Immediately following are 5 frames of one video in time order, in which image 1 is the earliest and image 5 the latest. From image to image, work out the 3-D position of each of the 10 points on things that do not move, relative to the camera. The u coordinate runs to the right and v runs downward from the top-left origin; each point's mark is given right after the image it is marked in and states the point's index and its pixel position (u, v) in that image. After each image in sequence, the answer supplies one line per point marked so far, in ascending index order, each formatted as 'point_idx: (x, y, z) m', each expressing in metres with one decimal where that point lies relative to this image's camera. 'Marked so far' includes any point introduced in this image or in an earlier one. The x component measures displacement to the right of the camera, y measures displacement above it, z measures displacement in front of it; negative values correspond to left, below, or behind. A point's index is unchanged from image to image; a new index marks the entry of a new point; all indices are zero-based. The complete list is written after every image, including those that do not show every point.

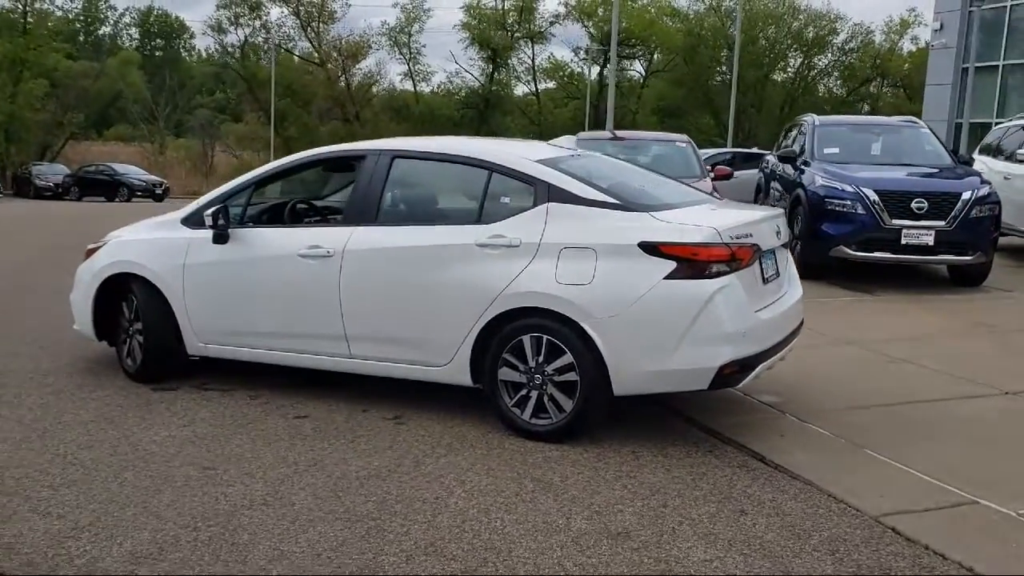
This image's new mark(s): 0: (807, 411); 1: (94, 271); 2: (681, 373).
0: (+1.8, -0.7, +5.9) m
1: (-2.7, +0.1, +6.6) m
2: (+0.8, -0.4, +4.9) m
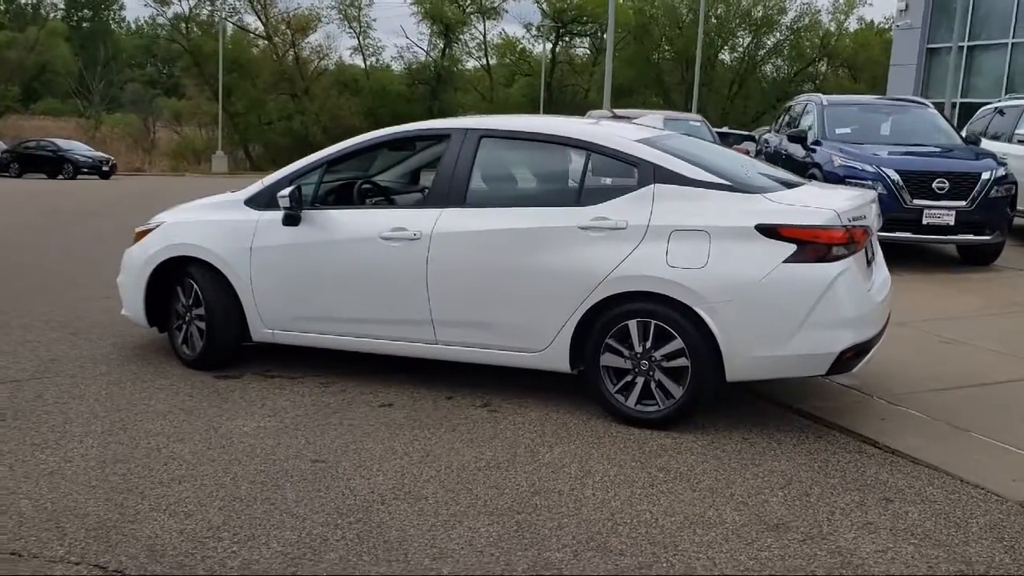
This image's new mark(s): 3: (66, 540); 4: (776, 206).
0: (+2.2, -0.6, +5.9) m
1: (-2.3, +0.2, +6.3) m
2: (+1.4, -0.3, +4.8) m
3: (-1.7, -0.9, +3.7) m
4: (+1.3, +0.4, +4.9) m
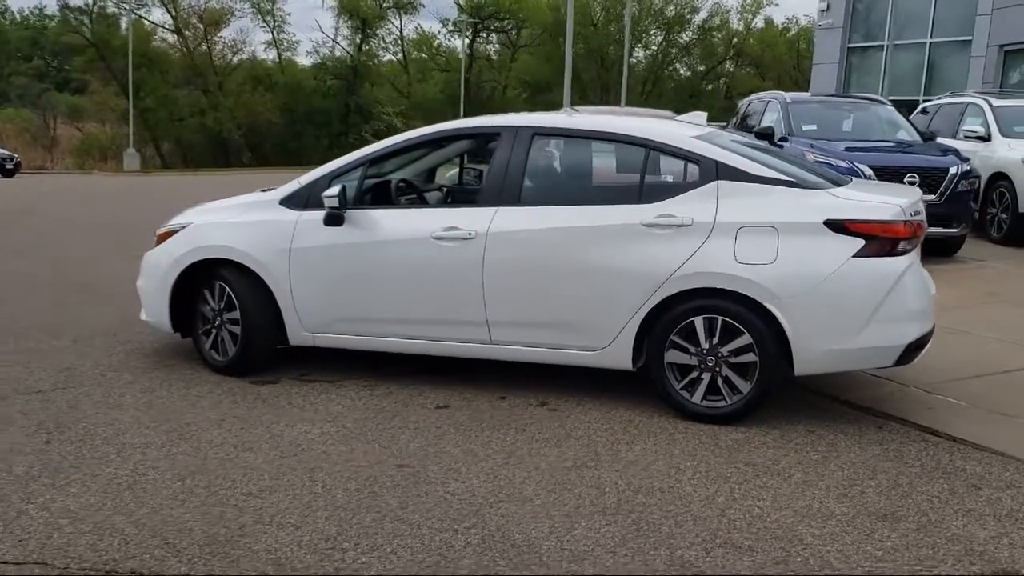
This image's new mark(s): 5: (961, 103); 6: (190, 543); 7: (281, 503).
0: (+2.5, -0.6, +6.1) m
1: (-2.0, +0.2, +6.0) m
2: (+1.8, -0.3, +4.9) m
3: (-1.2, -1.0, +3.6) m
4: (+1.6, +0.4, +5.0) m
5: (+6.3, +2.6, +14.0) m
6: (-1.2, -0.9, +3.7) m
7: (-0.9, -0.9, +4.1) m
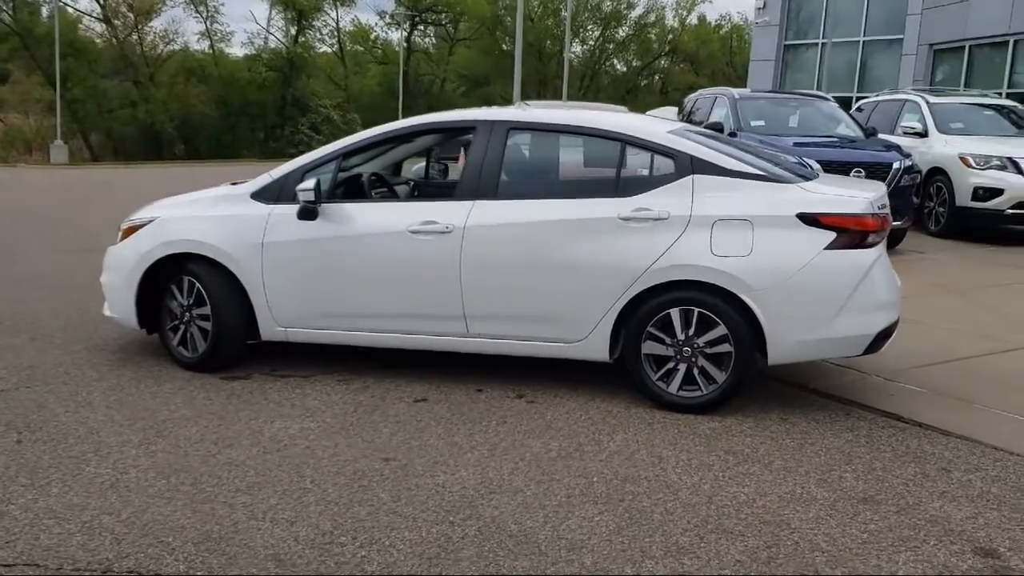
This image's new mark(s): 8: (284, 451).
0: (+2.3, -0.5, +6.3) m
1: (-2.2, +0.2, +5.9) m
2: (+1.7, -0.3, +5.1) m
3: (-1.2, -0.9, +3.5) m
4: (+1.5, +0.5, +5.1) m
5: (+5.6, +2.7, +14.4) m
6: (-1.2, -0.9, +3.7) m
7: (-1.0, -0.9, +4.1) m
8: (-1.1, -0.8, +4.6) m
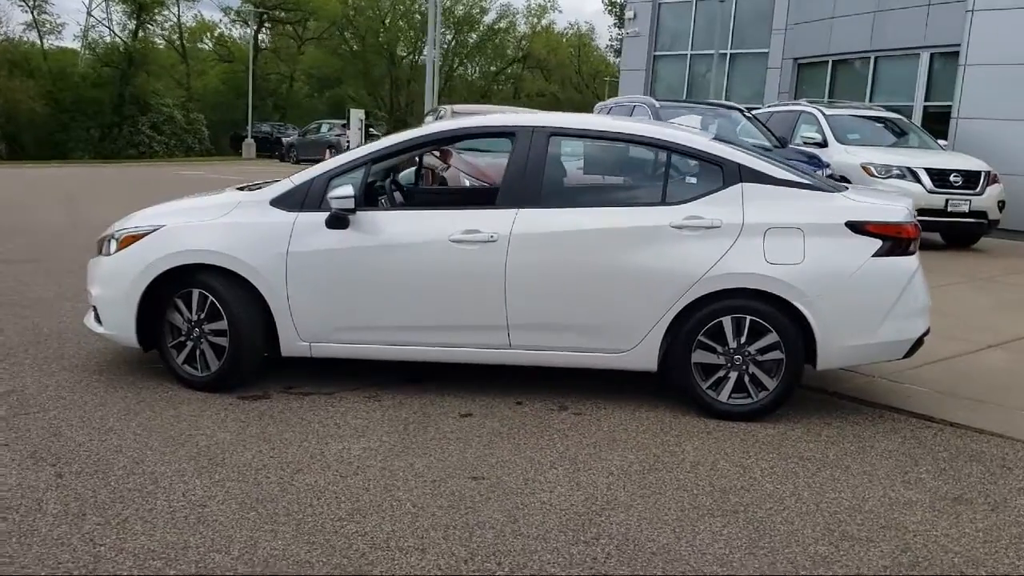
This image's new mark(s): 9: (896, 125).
0: (+2.4, -0.5, +6.5) m
1: (-2.0, +0.1, +5.5) m
2: (+1.9, -0.3, +5.2) m
3: (-0.6, -1.0, +3.3) m
4: (+1.8, +0.4, +5.3) m
5: (+4.3, +2.7, +15.1) m
6: (-0.6, -1.0, +3.4) m
7: (-0.5, -0.9, +3.8) m
8: (-0.7, -0.8, +4.4) m
9: (+5.7, +2.4, +14.6) m
